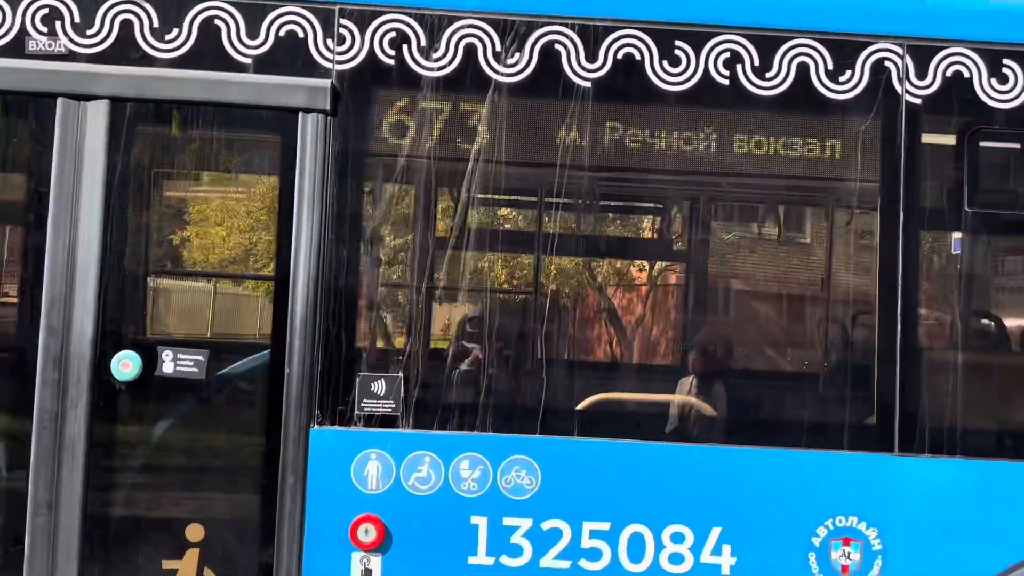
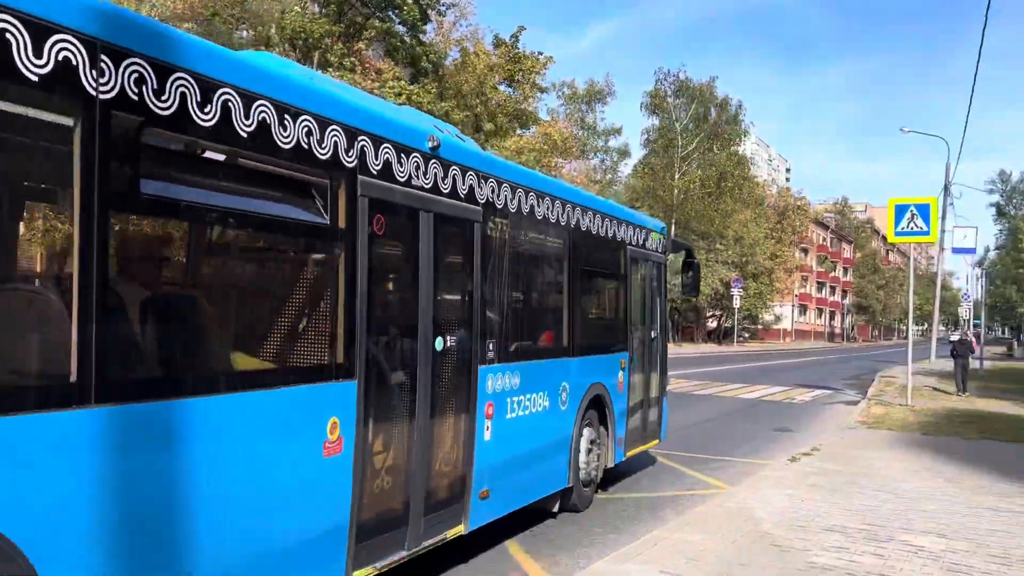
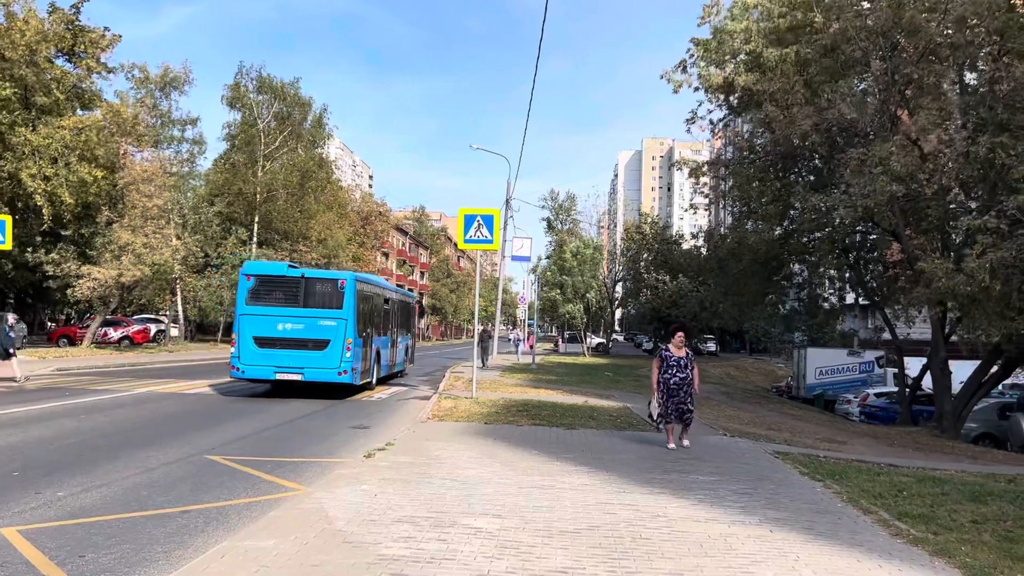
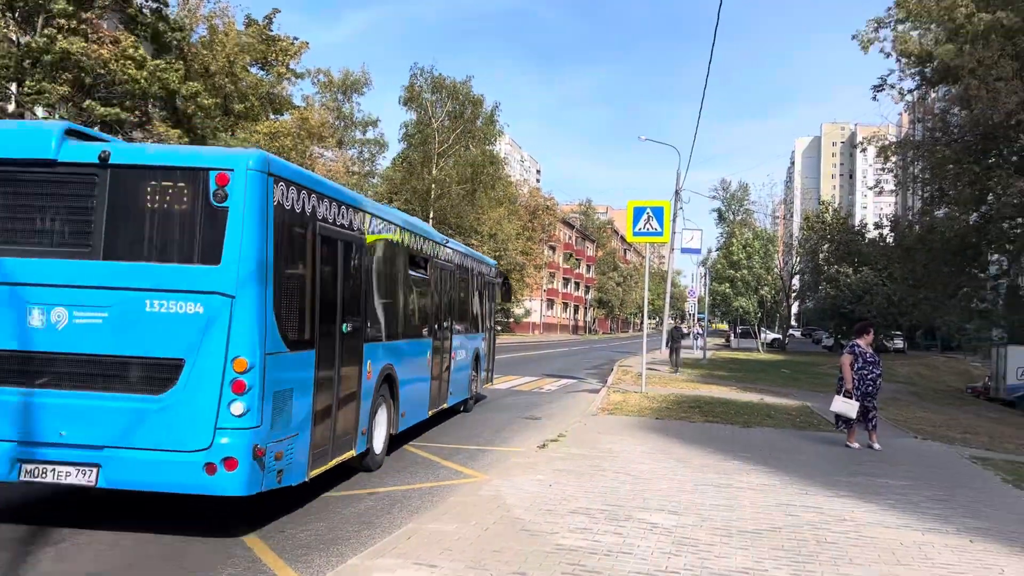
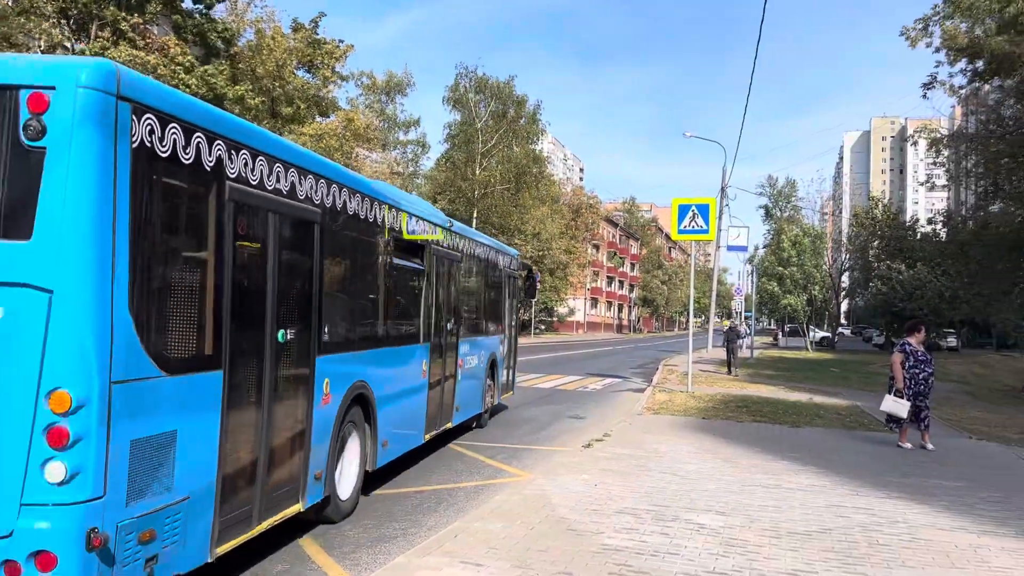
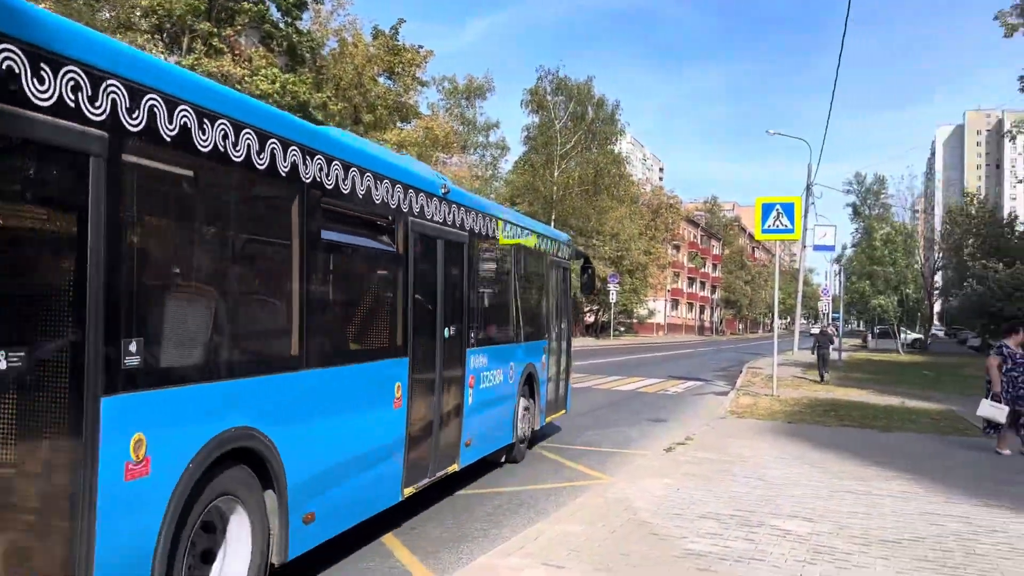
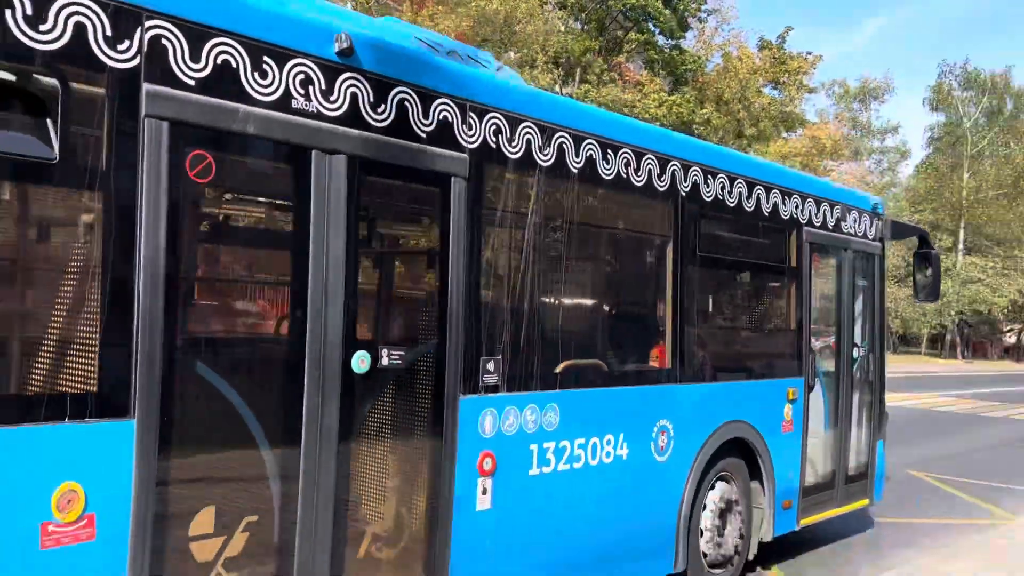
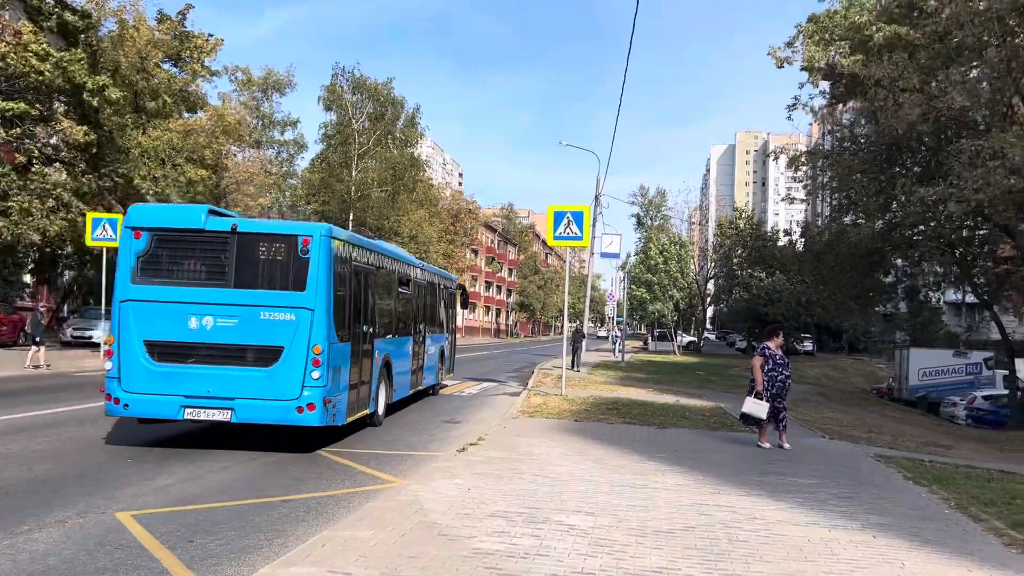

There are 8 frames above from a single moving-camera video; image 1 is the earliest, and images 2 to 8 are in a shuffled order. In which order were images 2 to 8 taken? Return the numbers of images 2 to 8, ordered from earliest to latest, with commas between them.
7, 2, 6, 5, 4, 8, 3
